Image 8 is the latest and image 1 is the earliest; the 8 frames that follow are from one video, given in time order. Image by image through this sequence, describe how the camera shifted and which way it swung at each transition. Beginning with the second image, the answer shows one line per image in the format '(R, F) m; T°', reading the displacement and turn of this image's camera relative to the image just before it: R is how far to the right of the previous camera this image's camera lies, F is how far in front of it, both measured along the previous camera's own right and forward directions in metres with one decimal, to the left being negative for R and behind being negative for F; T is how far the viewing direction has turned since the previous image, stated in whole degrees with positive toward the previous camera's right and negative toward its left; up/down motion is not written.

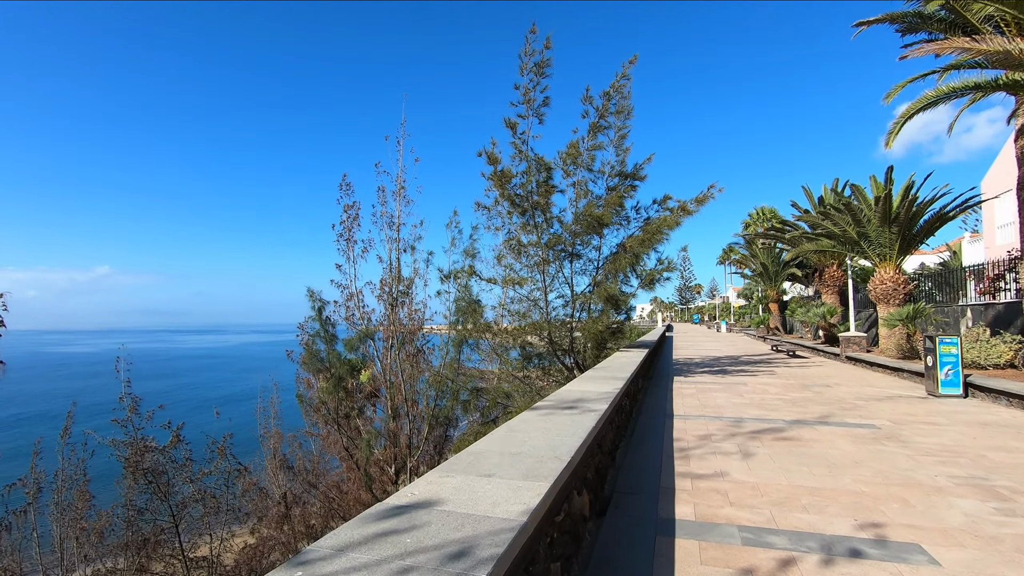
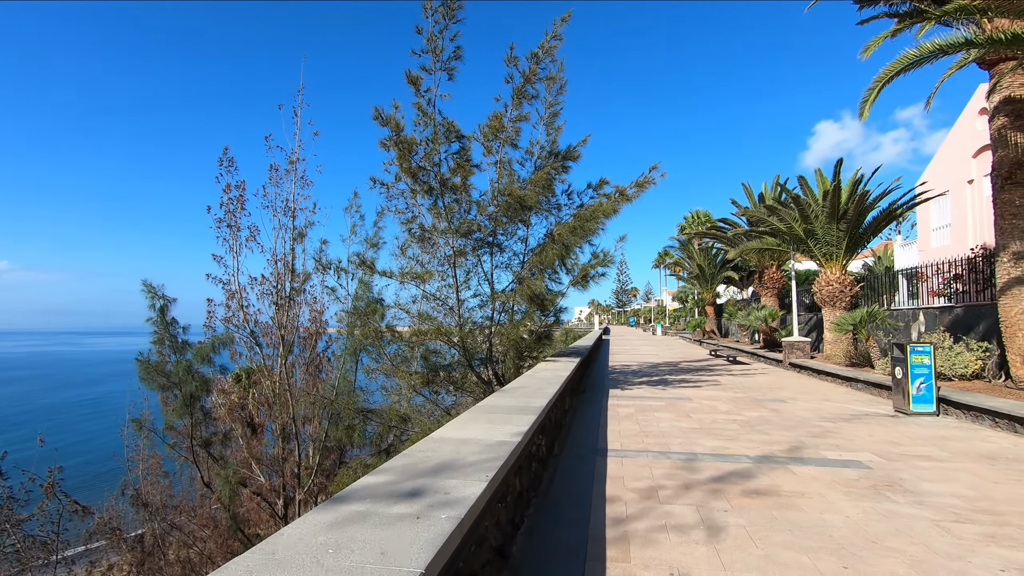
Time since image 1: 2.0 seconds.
(+0.8, +2.5) m; +6°
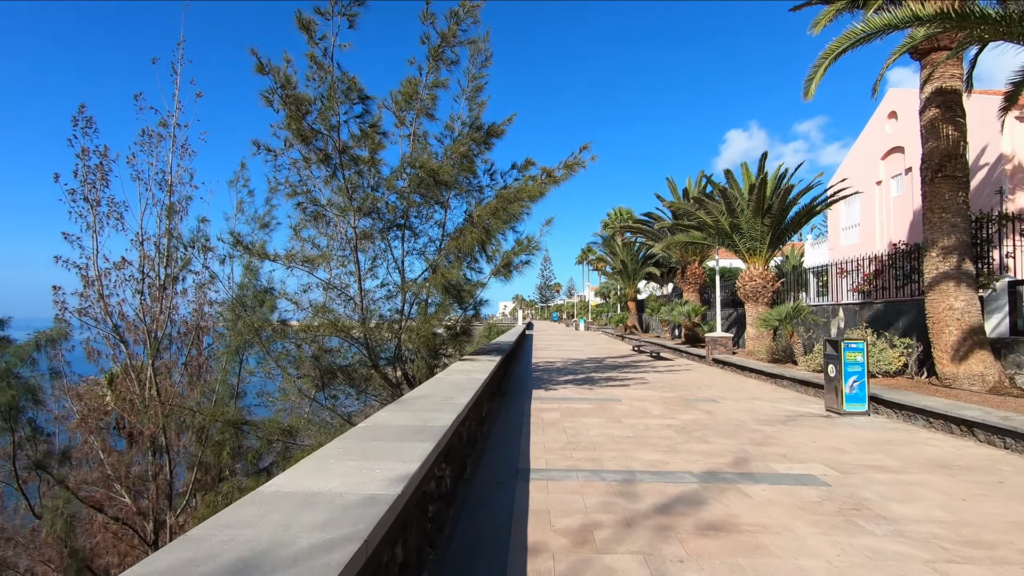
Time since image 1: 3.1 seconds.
(+0.2, +1.4) m; +8°
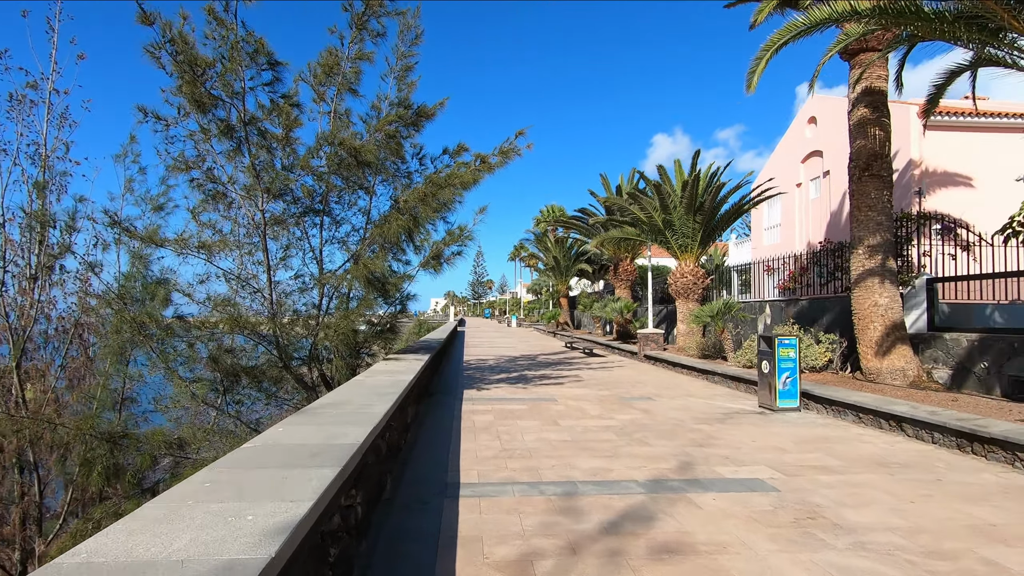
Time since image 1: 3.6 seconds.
(0.0, +0.7) m; +7°
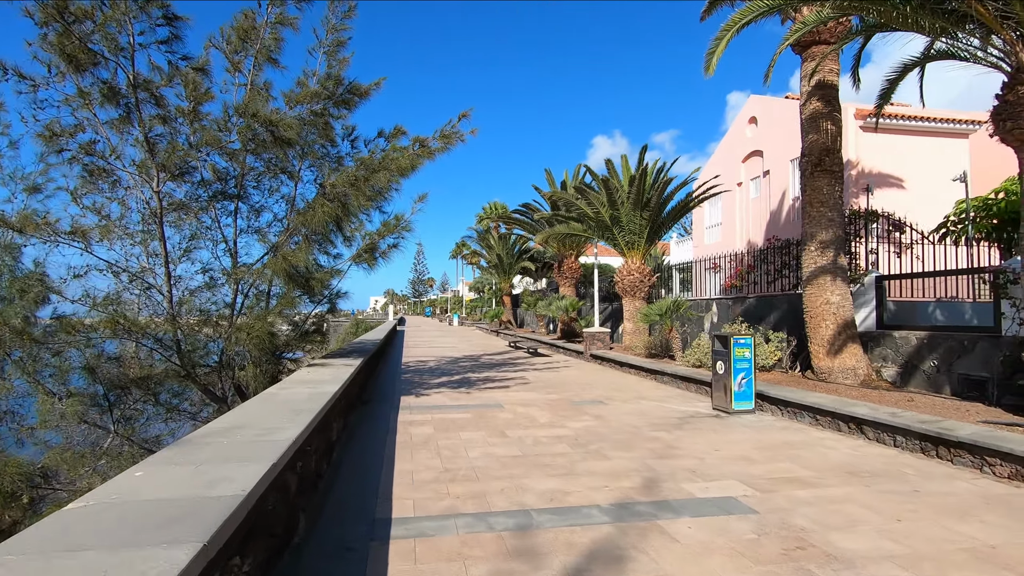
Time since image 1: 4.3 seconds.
(0.0, +0.8) m; +6°
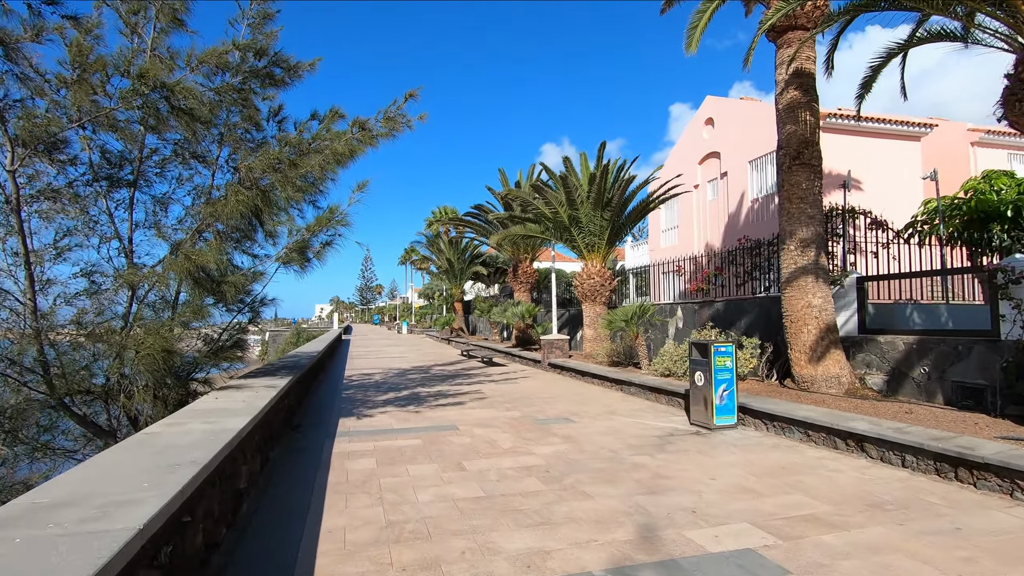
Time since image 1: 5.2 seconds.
(-0.1, +1.2) m; +5°
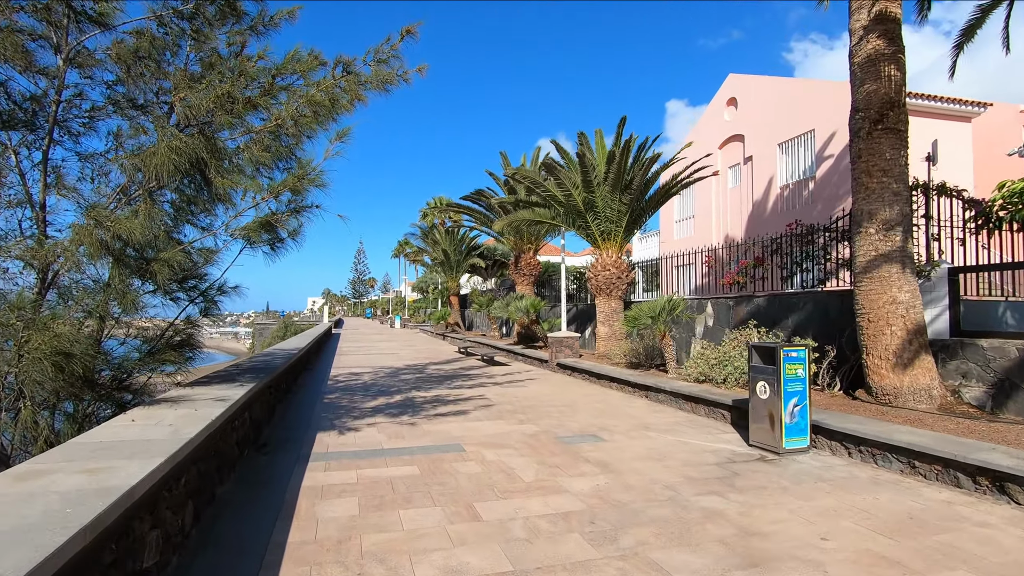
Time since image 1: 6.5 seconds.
(-0.3, +1.7) m; +1°
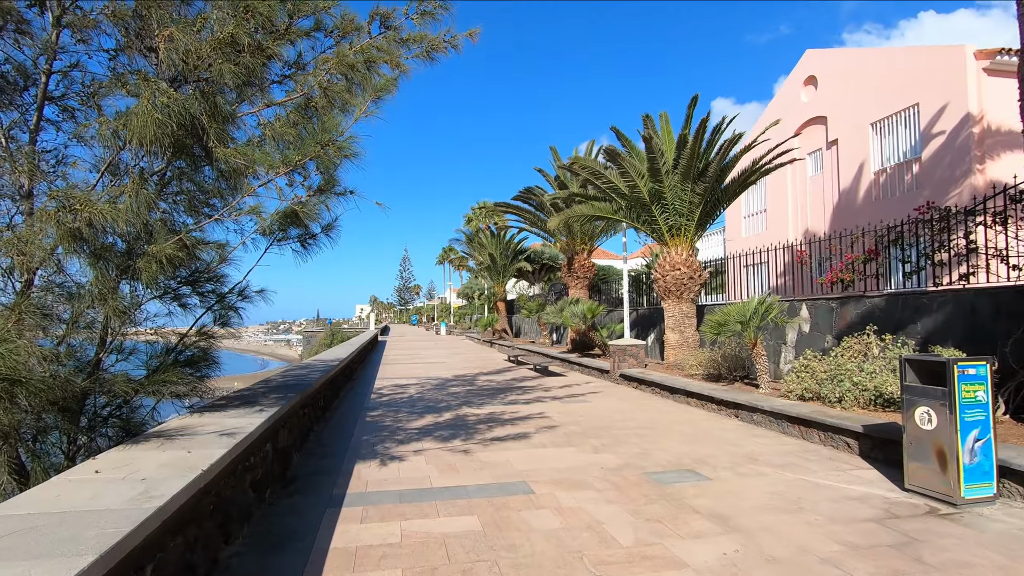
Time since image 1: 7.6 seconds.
(-0.4, +1.3) m; -5°
